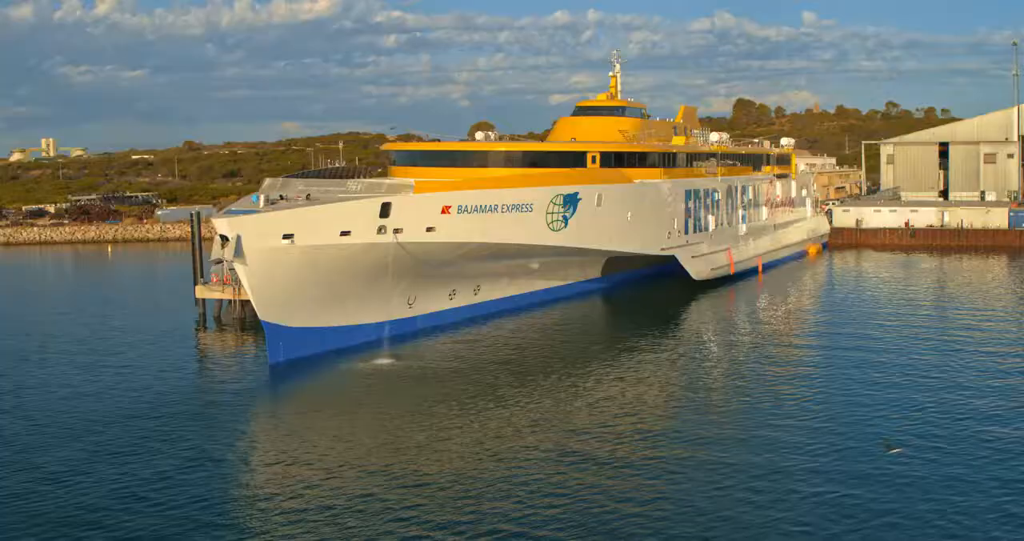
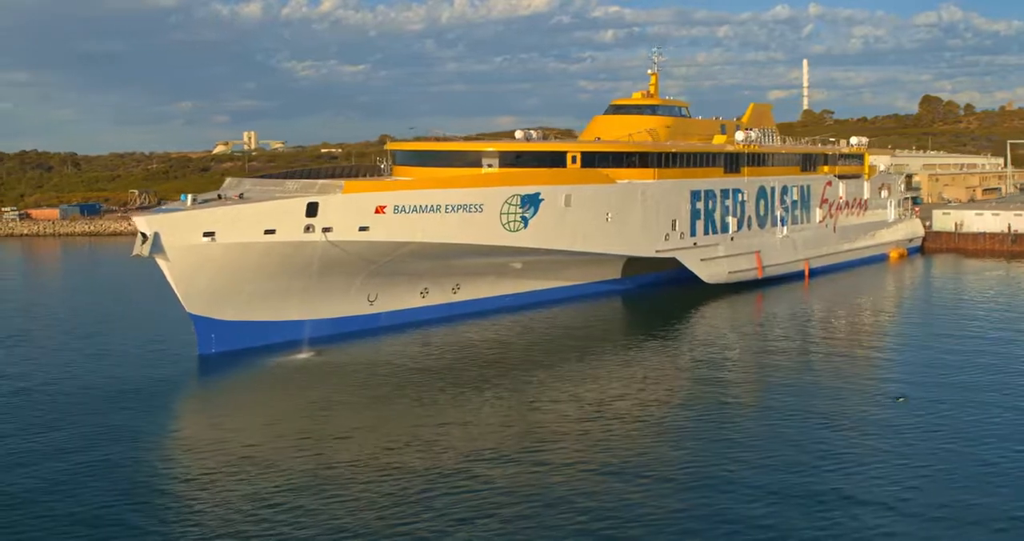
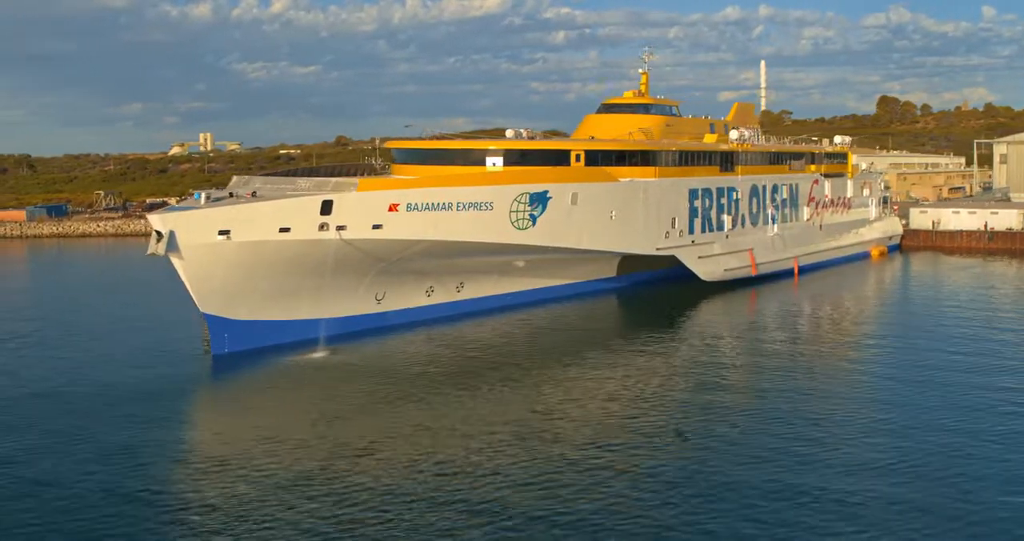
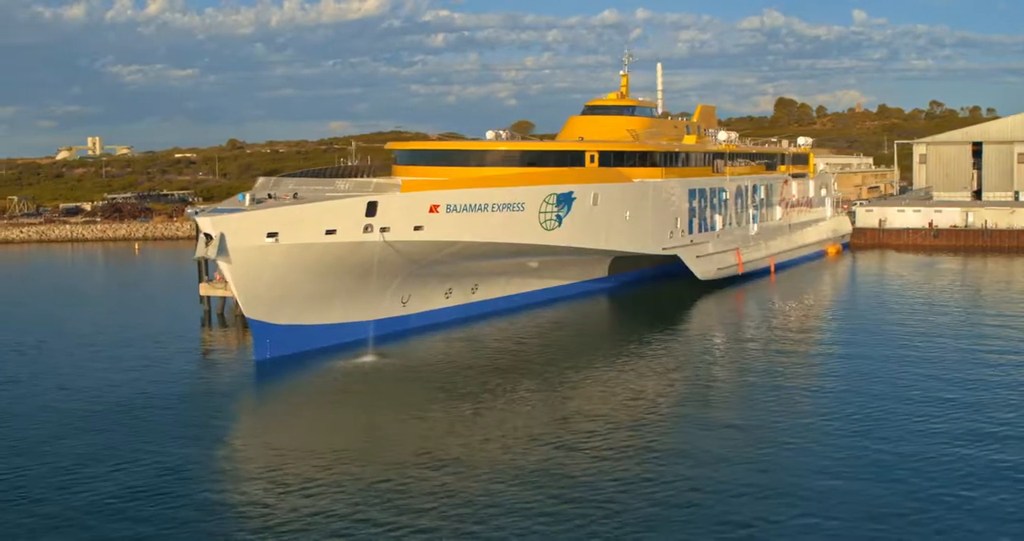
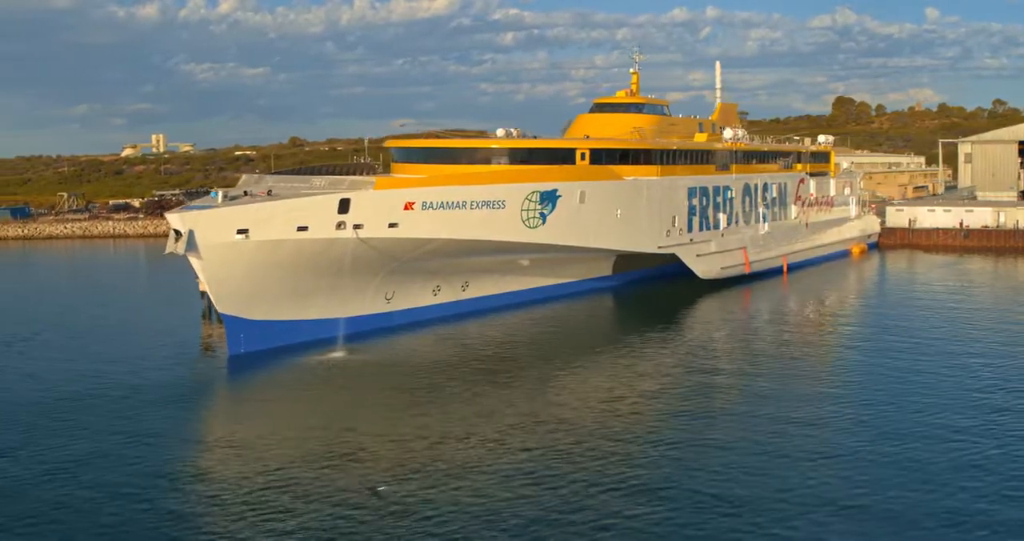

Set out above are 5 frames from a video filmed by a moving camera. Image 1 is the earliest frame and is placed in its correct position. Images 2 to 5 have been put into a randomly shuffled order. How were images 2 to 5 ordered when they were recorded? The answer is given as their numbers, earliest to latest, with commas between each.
4, 5, 3, 2
